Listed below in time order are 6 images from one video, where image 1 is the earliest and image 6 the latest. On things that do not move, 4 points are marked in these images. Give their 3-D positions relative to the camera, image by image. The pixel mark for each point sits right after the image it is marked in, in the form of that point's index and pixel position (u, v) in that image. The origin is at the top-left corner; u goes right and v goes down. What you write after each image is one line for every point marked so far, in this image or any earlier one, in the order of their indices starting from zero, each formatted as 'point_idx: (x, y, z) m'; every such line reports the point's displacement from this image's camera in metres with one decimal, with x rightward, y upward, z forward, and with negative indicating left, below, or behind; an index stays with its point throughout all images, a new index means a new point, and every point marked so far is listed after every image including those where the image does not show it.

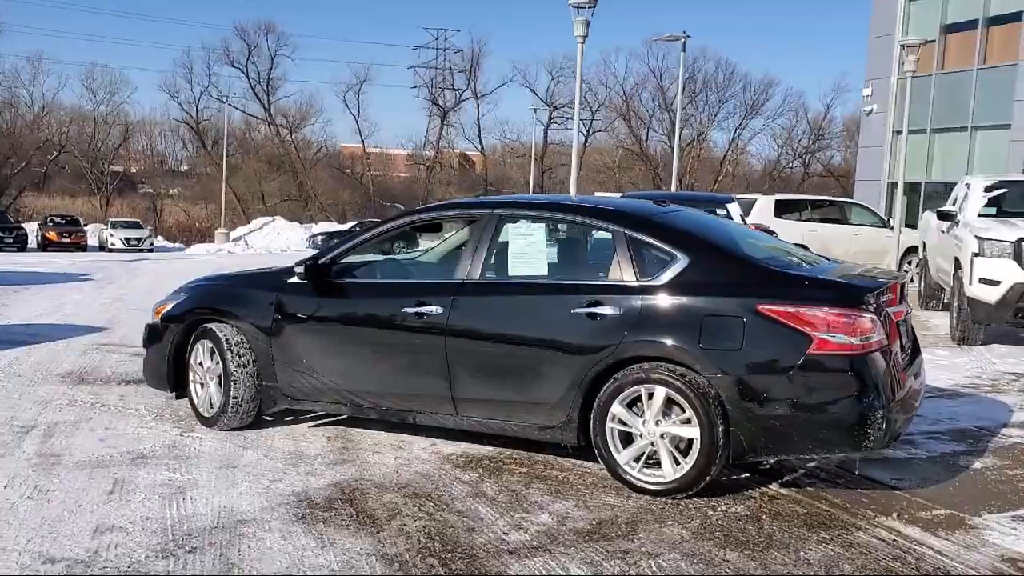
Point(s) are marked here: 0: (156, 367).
0: (-2.0, -0.5, +5.8) m
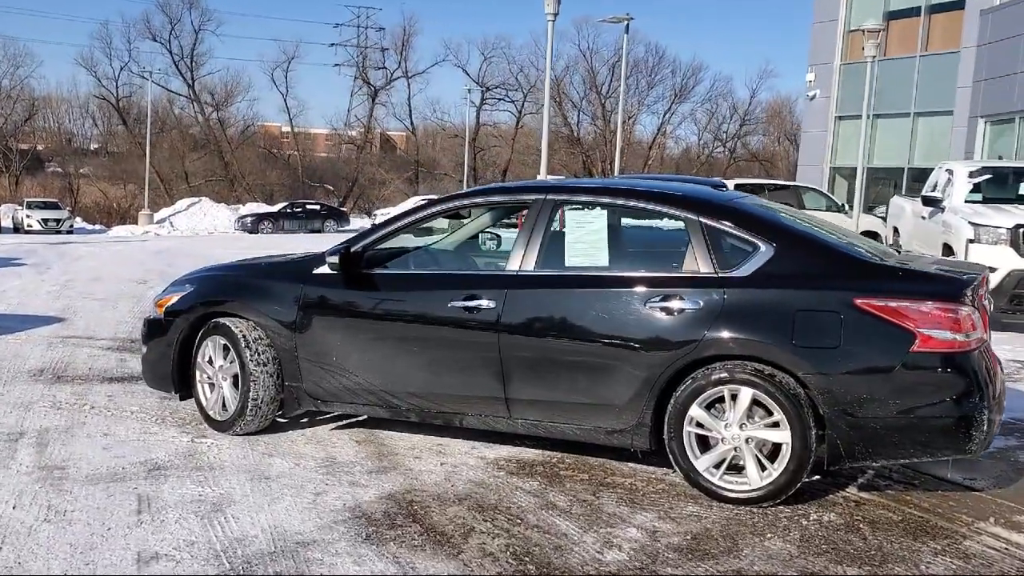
0: (-1.8, -0.4, +5.2) m
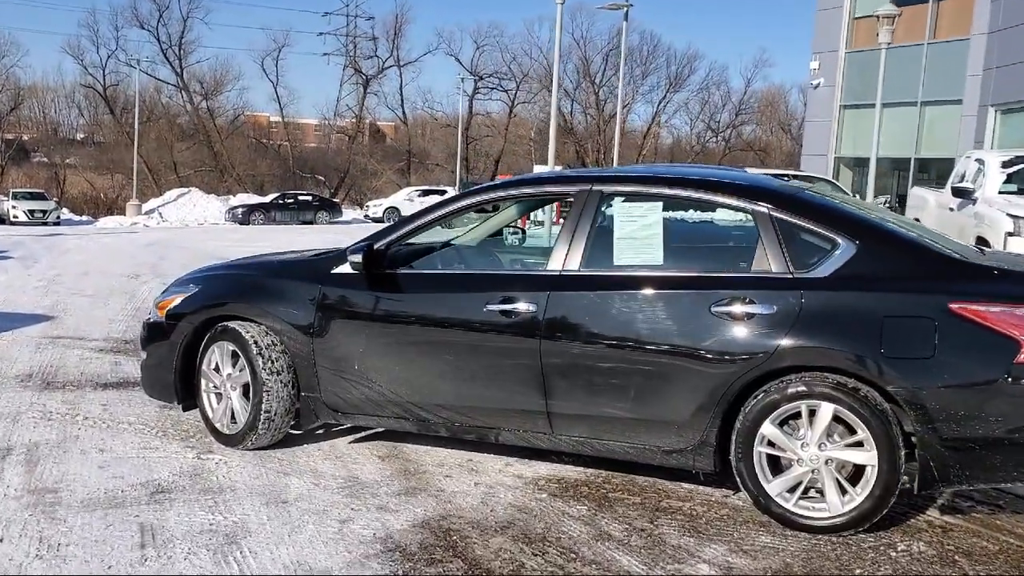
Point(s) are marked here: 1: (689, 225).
0: (-1.7, -0.4, +4.8) m
1: (+0.7, +0.2, +4.0) m
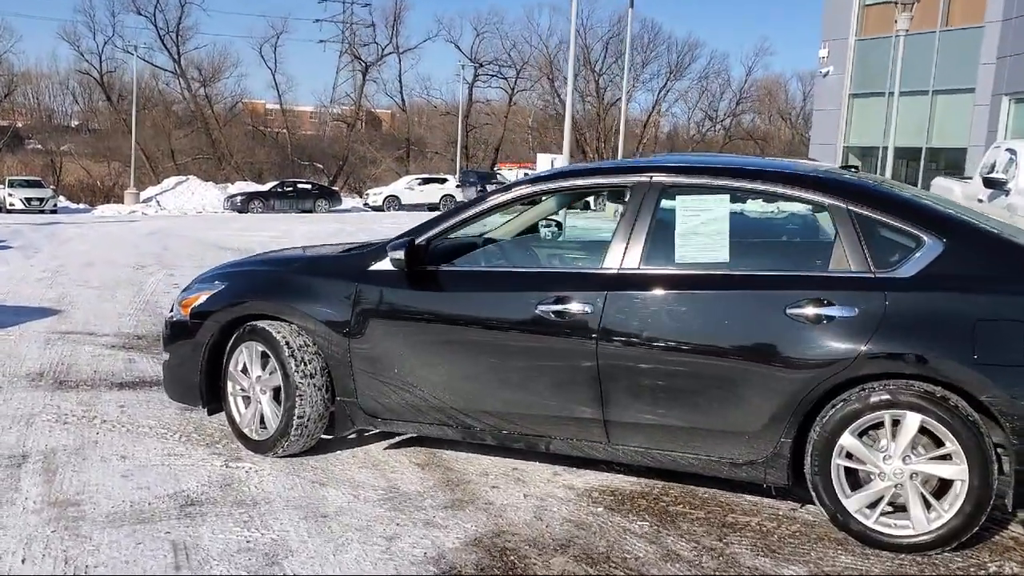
0: (-1.5, -0.4, +4.5) m
1: (+0.9, +0.3, +3.7) m
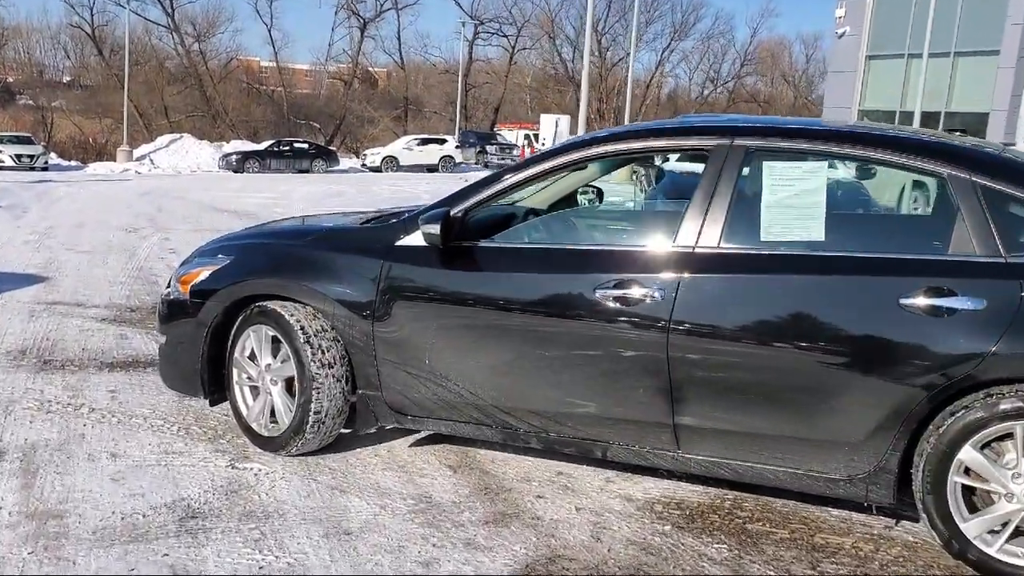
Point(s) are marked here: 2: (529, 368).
0: (-1.3, -0.3, +4.0) m
1: (+1.1, +0.3, +3.2) m
2: (+0.1, -0.3, +3.4) m
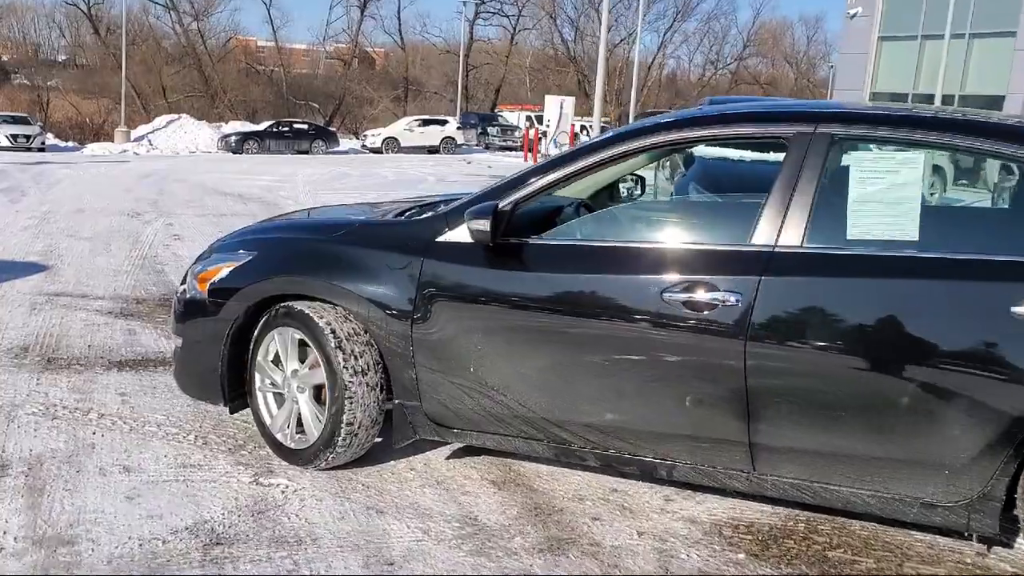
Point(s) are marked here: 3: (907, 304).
0: (-1.1, -0.3, +3.7) m
1: (+1.2, +0.3, +2.8) m
2: (+0.2, -0.3, +3.1) m
3: (+1.1, 0.0, +2.7) m
